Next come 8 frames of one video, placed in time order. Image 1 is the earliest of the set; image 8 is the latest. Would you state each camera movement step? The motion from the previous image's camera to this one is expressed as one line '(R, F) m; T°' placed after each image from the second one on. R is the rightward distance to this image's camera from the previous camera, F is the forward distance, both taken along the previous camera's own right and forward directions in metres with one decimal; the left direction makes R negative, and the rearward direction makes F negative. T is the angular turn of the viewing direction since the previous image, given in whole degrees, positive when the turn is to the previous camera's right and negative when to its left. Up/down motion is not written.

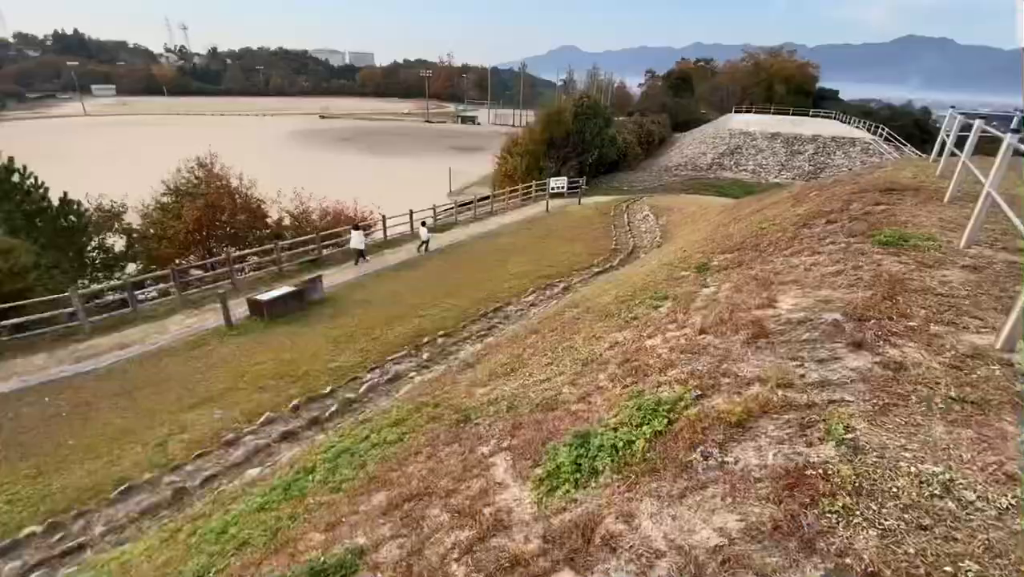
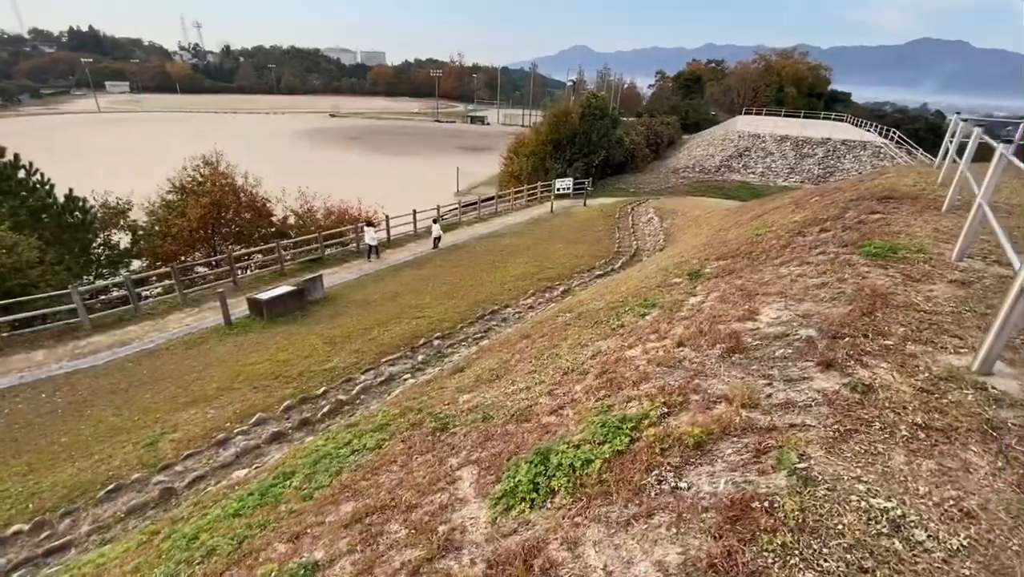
(+0.2, +0.1) m; -1°
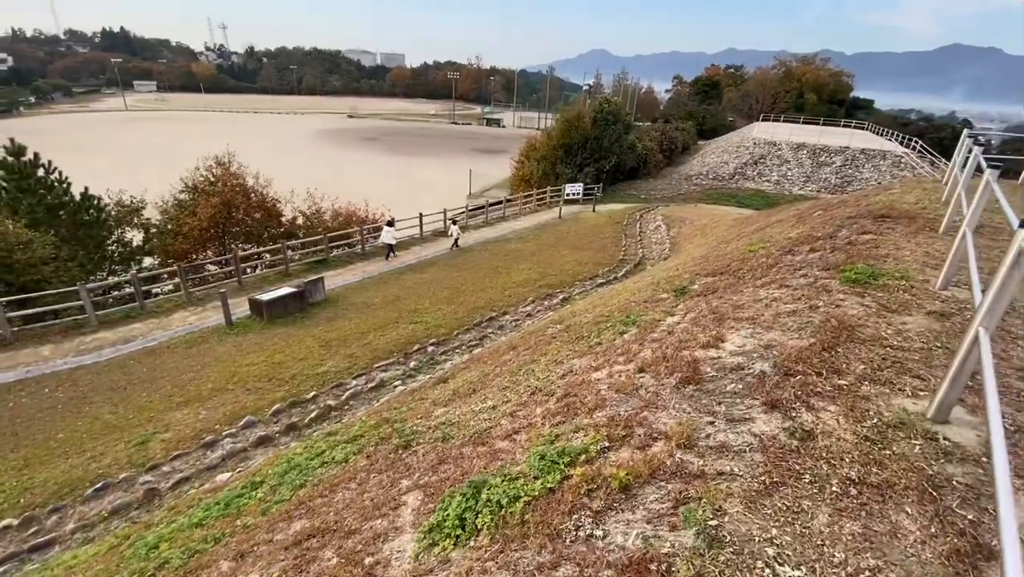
(+0.4, +0.1) m; -2°
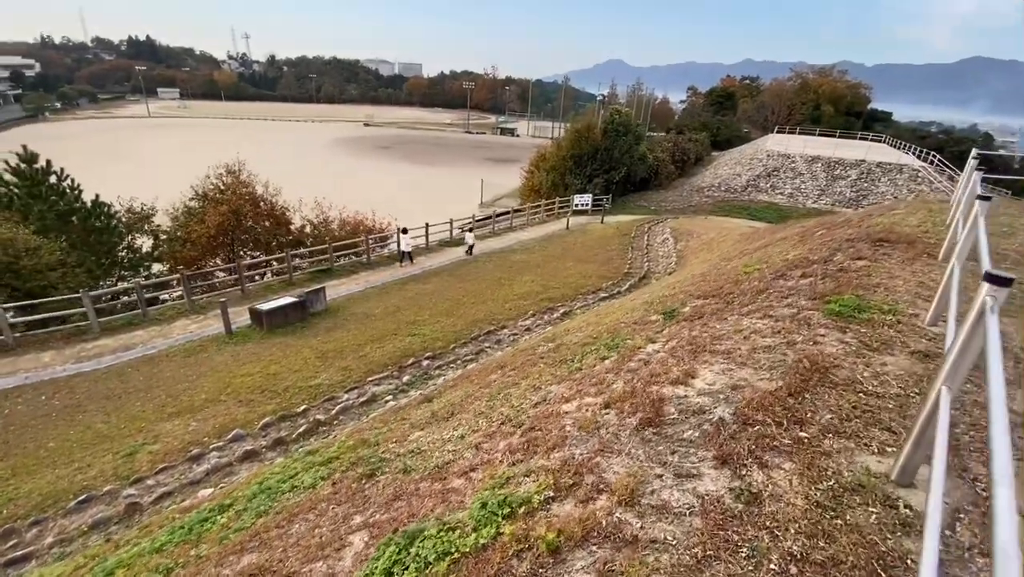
(+0.3, +0.1) m; -1°
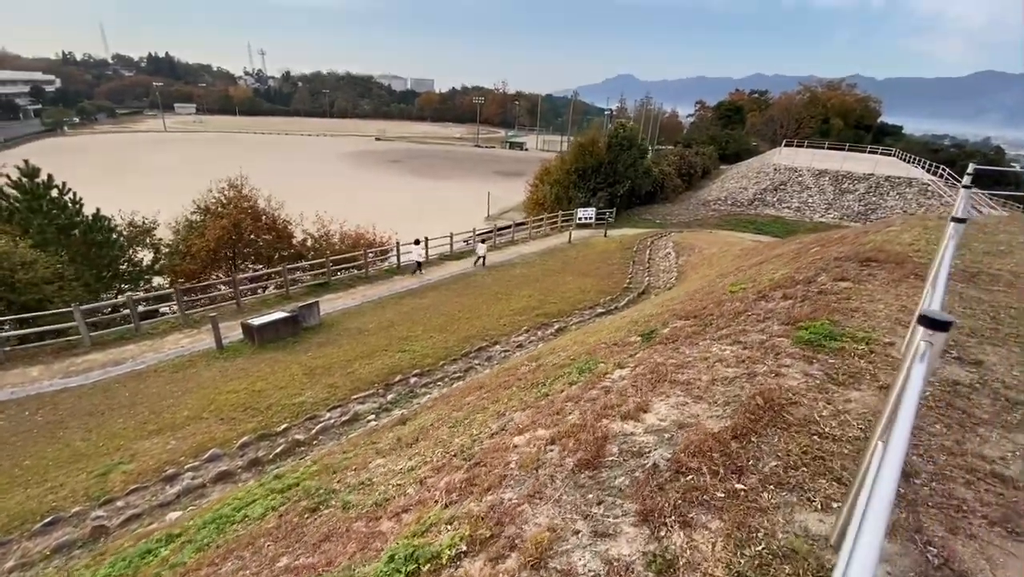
(+0.4, +0.2) m; -1°
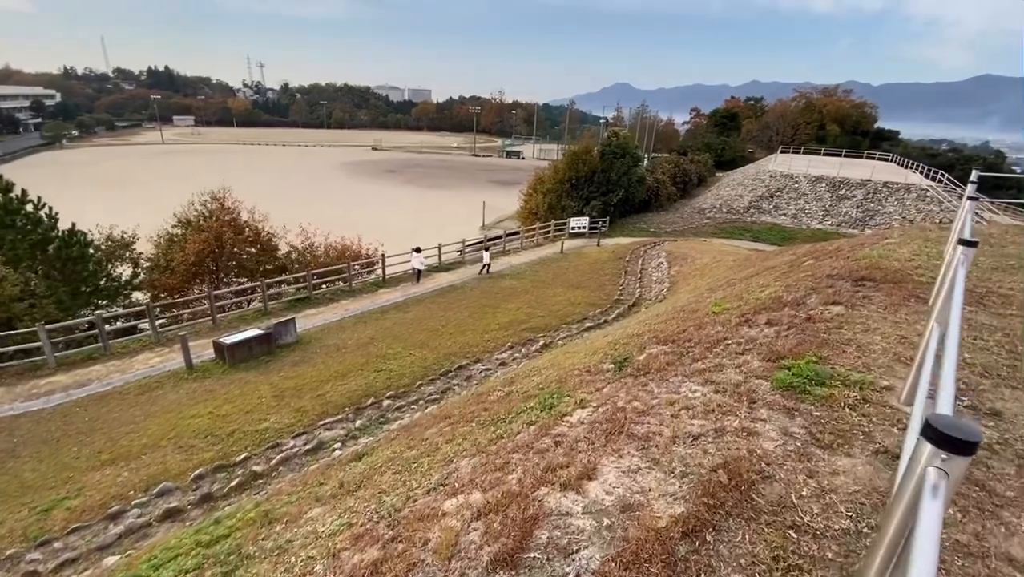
(+0.4, +0.5) m; 0°
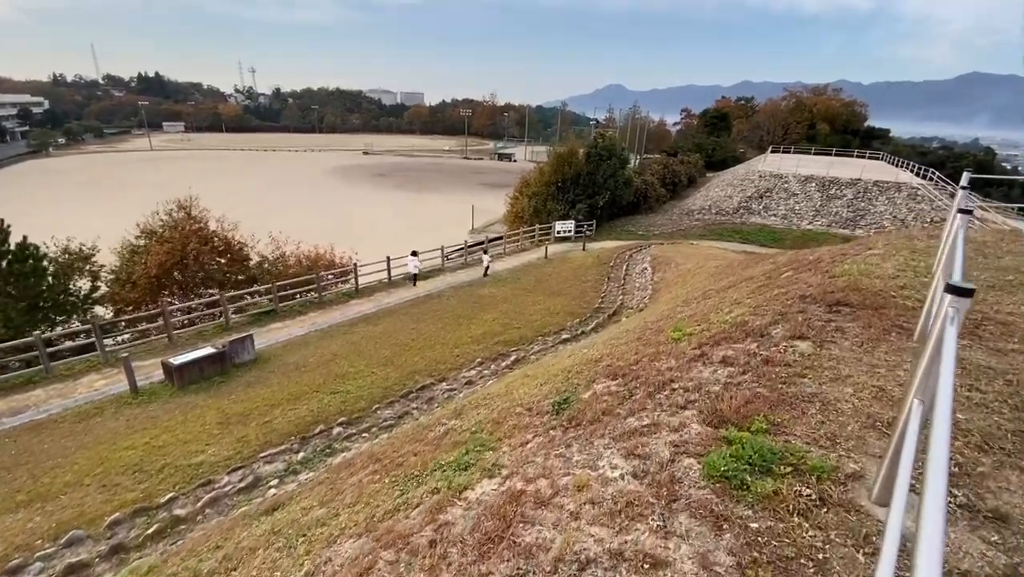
(+0.6, +0.7) m; 0°
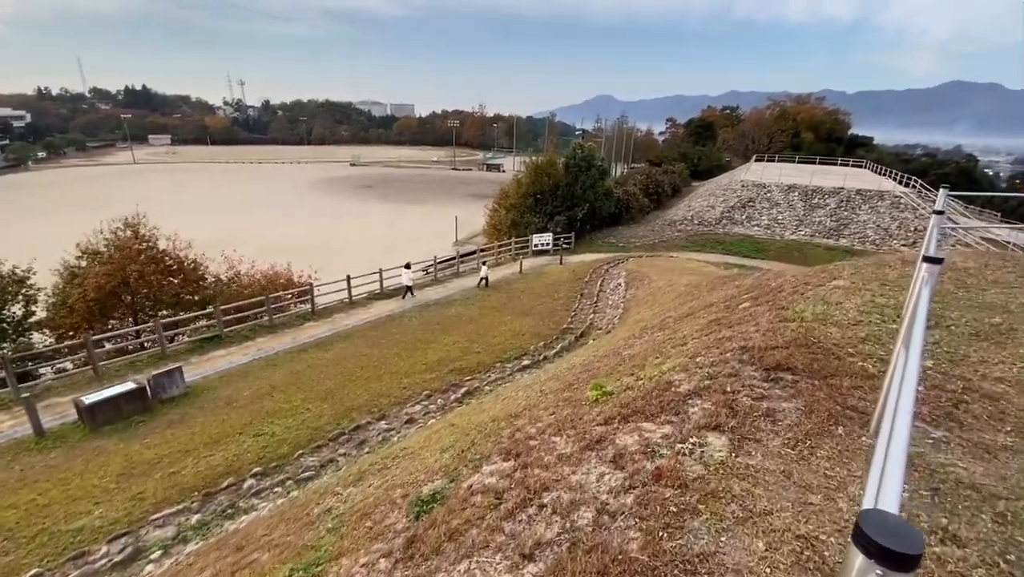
(+0.9, +0.9) m; +1°
